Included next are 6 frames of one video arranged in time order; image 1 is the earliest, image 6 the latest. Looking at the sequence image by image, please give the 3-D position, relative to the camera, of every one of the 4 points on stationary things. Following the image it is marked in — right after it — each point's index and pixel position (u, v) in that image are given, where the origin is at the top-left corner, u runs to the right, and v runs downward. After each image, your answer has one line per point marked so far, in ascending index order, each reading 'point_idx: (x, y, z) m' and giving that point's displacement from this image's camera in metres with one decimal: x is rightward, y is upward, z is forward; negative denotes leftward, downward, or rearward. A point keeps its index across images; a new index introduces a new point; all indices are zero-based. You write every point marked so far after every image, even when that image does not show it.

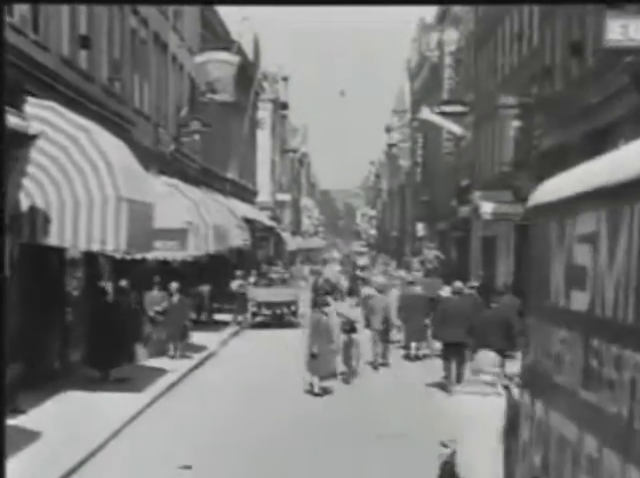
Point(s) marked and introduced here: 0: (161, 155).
0: (-3.2, +1.7, +19.6) m
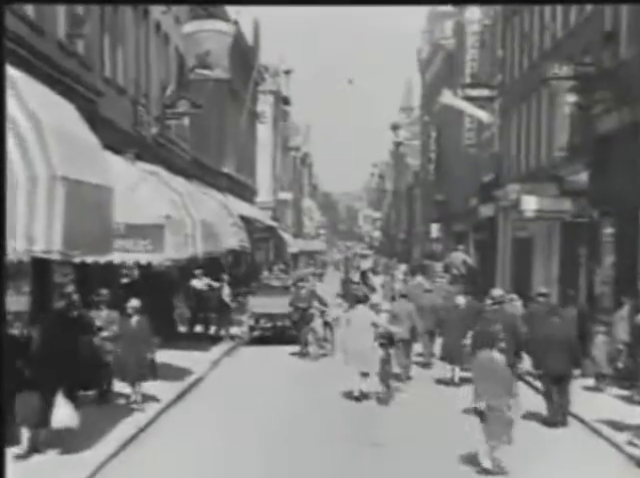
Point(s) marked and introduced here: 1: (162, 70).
0: (-3.0, +1.7, +16.6) m
1: (-2.9, +3.1, +17.8) m
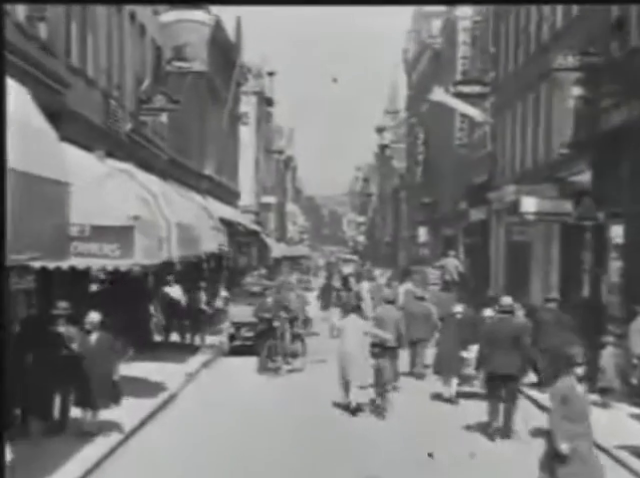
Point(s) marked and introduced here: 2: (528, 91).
0: (-3.2, +1.6, +15.5) m
1: (-3.2, +3.0, +16.7) m
2: (+3.9, +2.8, +18.1) m
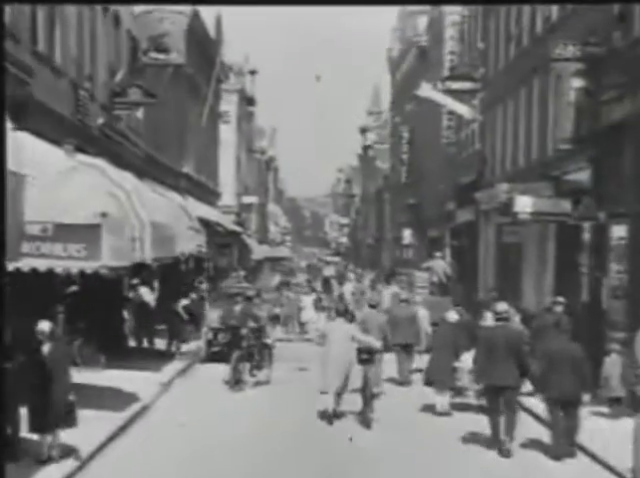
0: (-3.5, +1.6, +14.6) m
1: (-3.4, +3.0, +15.8) m
2: (+3.6, +2.7, +17.3) m
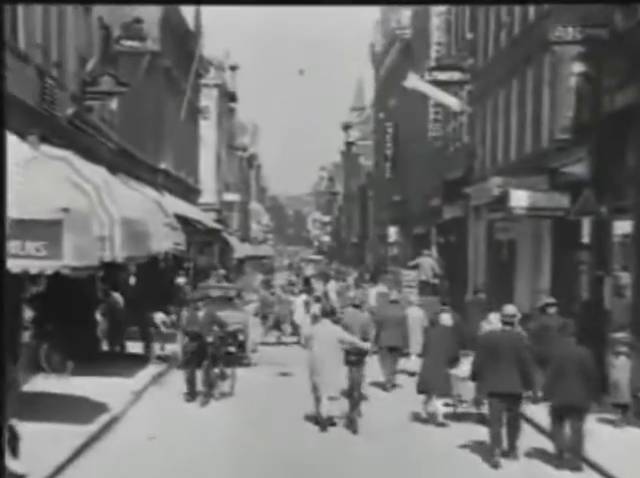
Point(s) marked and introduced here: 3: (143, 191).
0: (-3.7, +1.6, +13.7) m
1: (-3.7, +3.1, +15.0) m
2: (+3.3, +2.8, +16.6) m
3: (-3.4, +0.9, +19.0) m
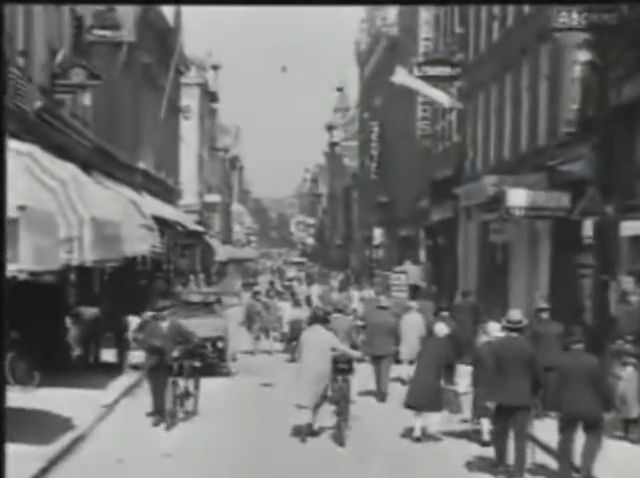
0: (-3.9, +1.6, +12.9) m
1: (-3.9, +3.0, +14.1) m
2: (+3.0, +2.8, +15.8) m
3: (-3.7, +0.9, +18.1) m
